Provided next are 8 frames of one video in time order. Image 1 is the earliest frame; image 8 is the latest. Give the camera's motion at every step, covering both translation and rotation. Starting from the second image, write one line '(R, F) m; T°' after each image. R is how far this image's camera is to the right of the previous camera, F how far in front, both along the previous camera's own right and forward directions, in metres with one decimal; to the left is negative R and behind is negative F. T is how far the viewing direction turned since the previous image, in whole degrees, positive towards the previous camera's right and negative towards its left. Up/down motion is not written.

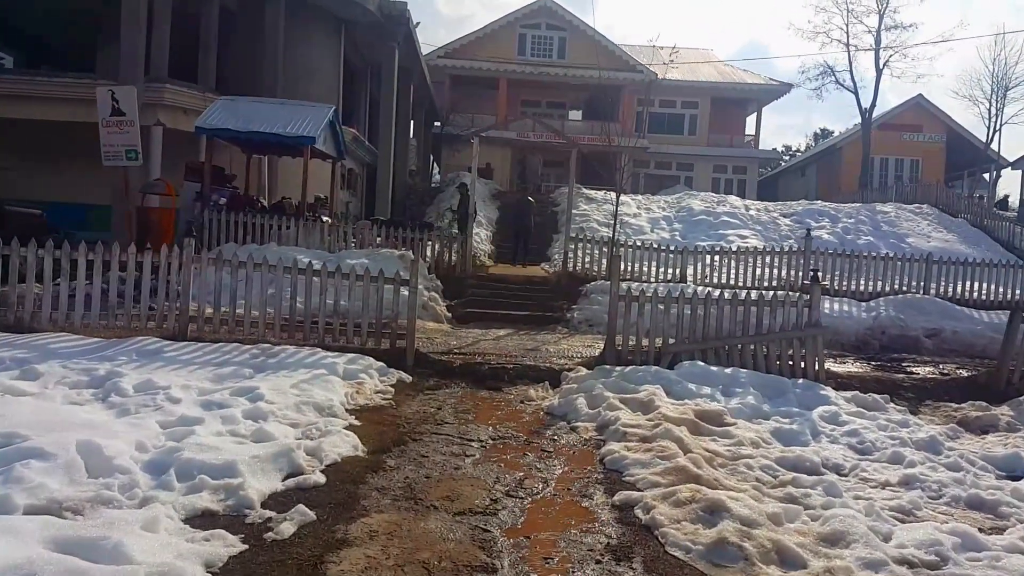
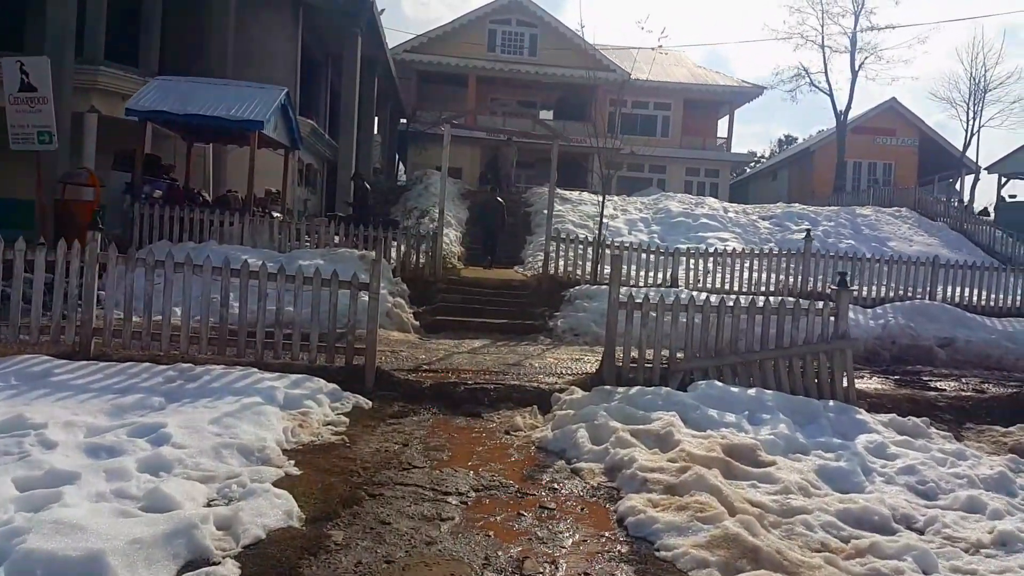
(-0.1, +1.5) m; +2°
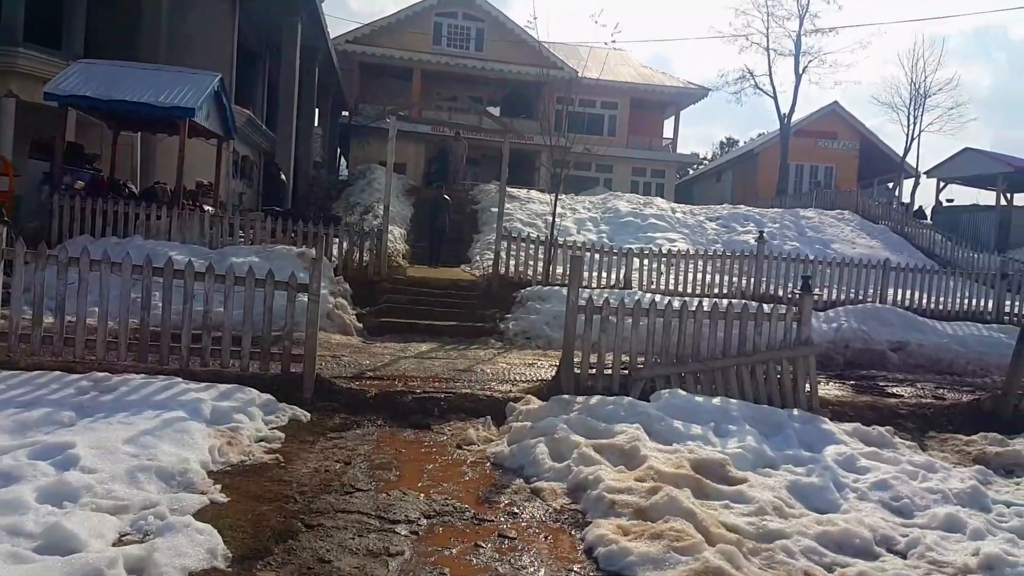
(-0.1, +0.5) m; +4°
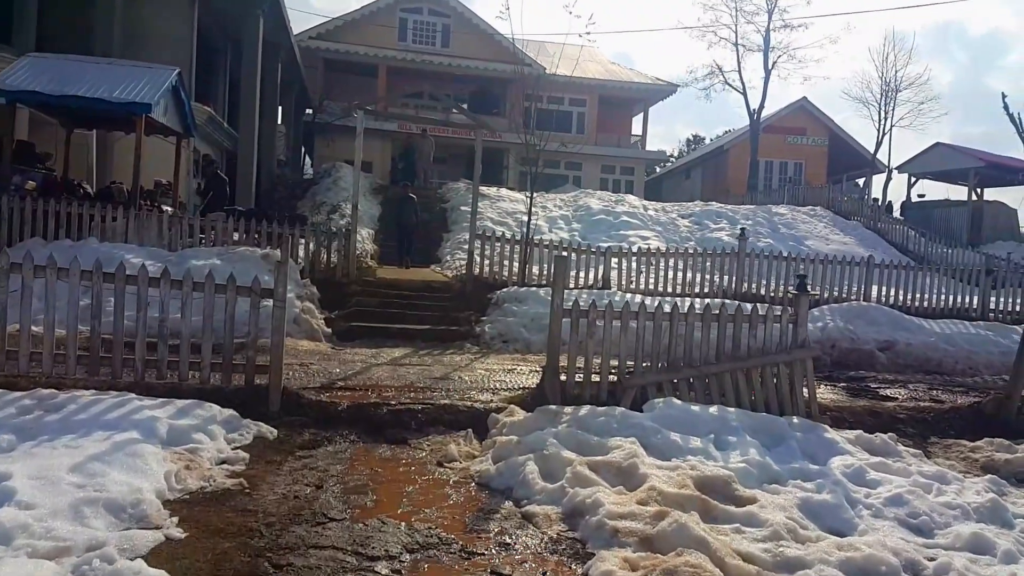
(-0.1, +0.5) m; +2°
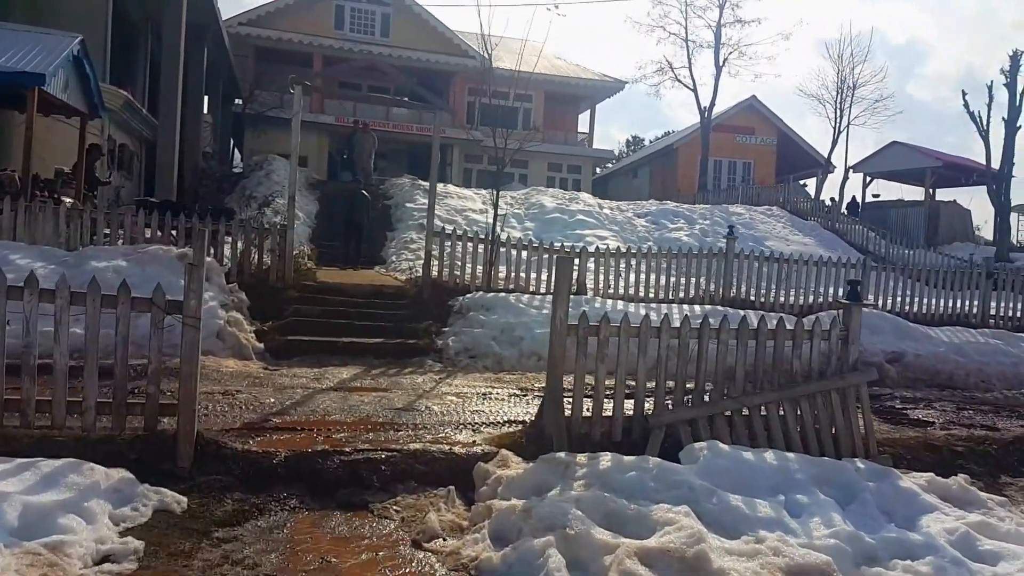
(-0.4, +1.6) m; +4°
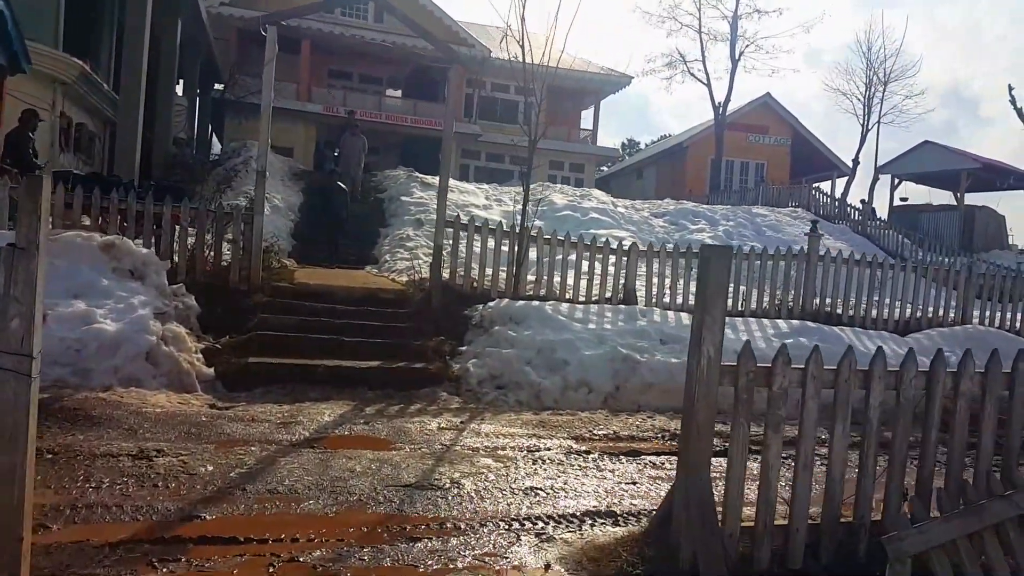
(-0.5, +2.5) m; +1°
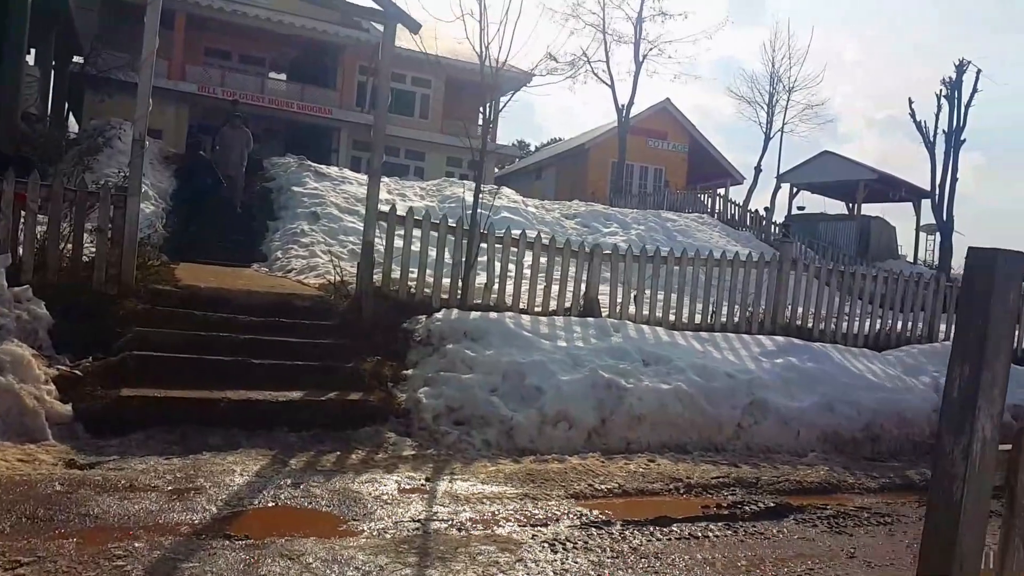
(-0.6, +1.5) m; +8°
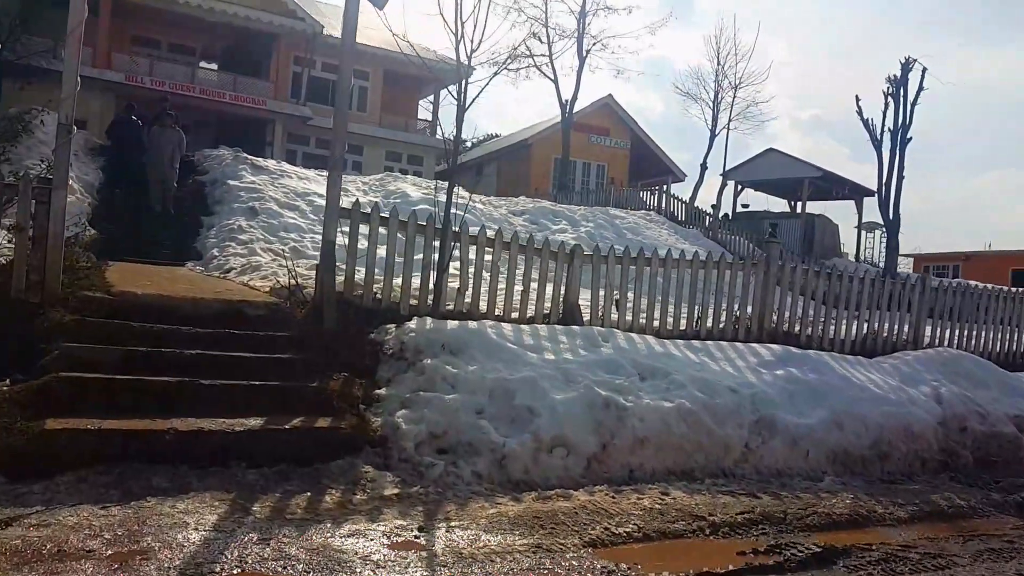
(-0.3, +0.7) m; +5°
